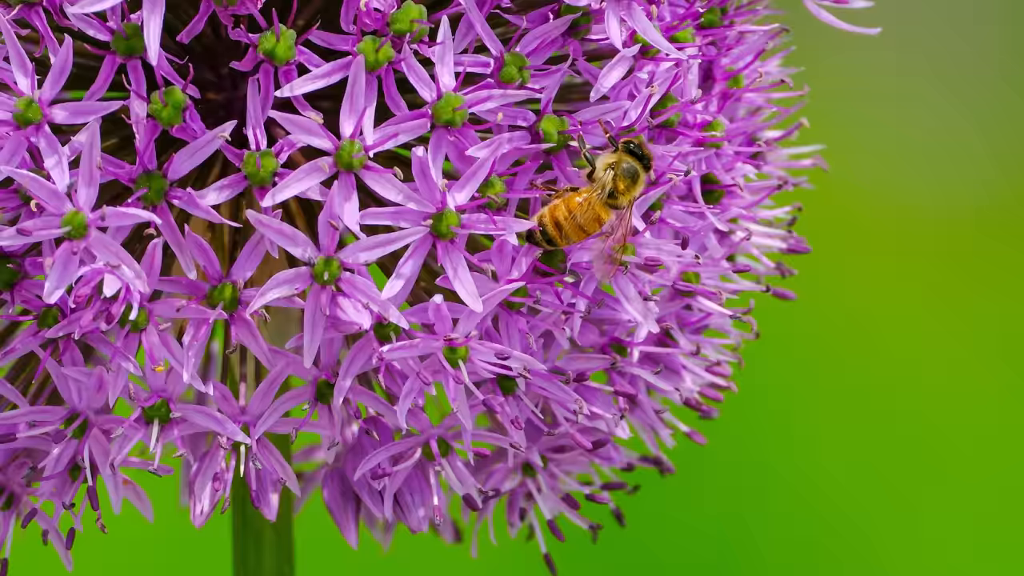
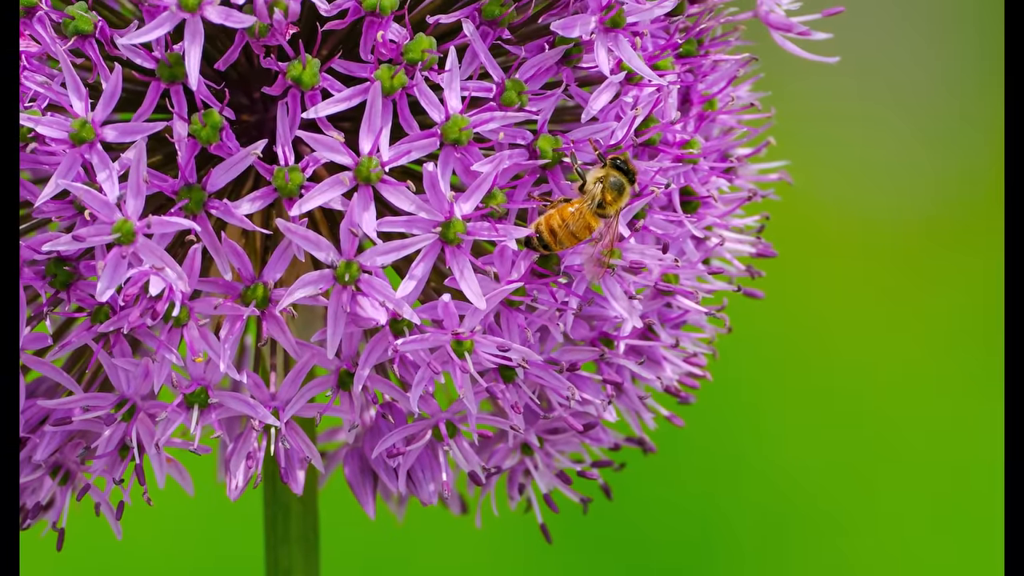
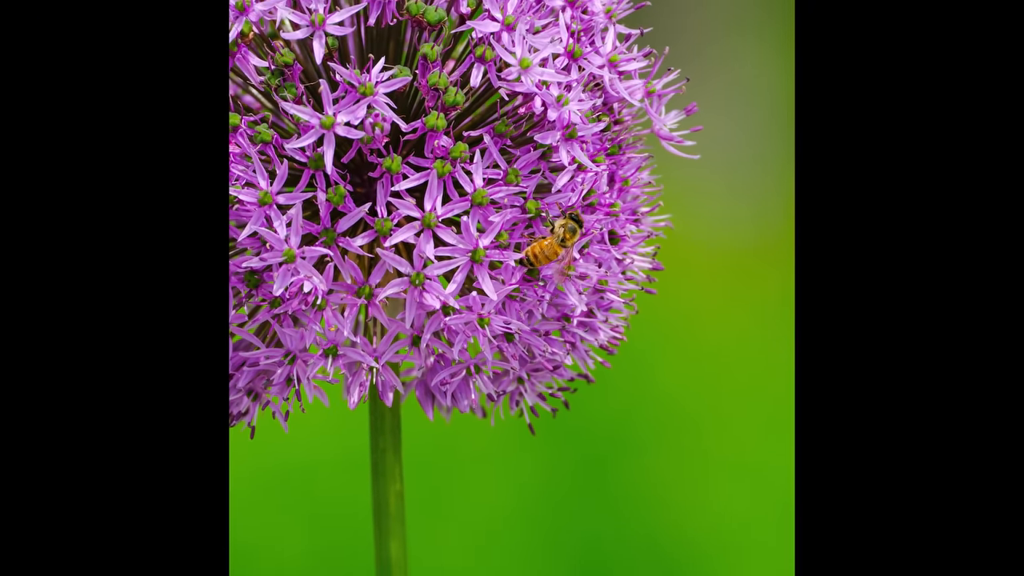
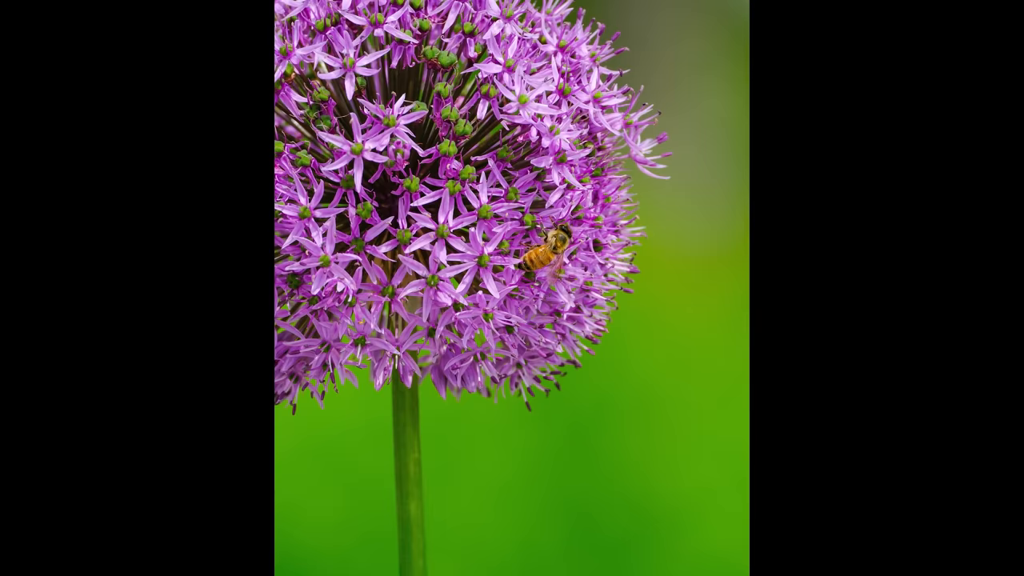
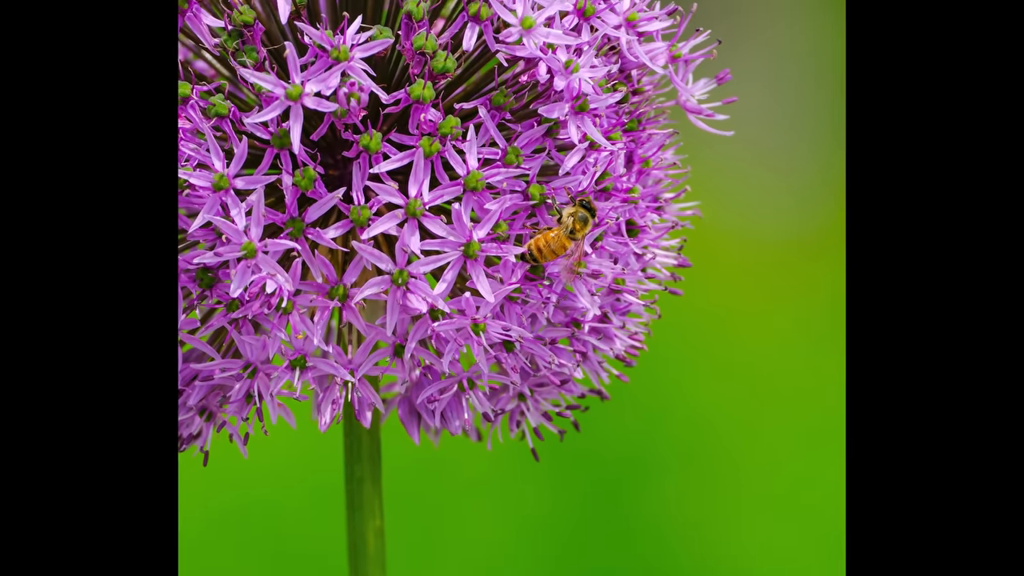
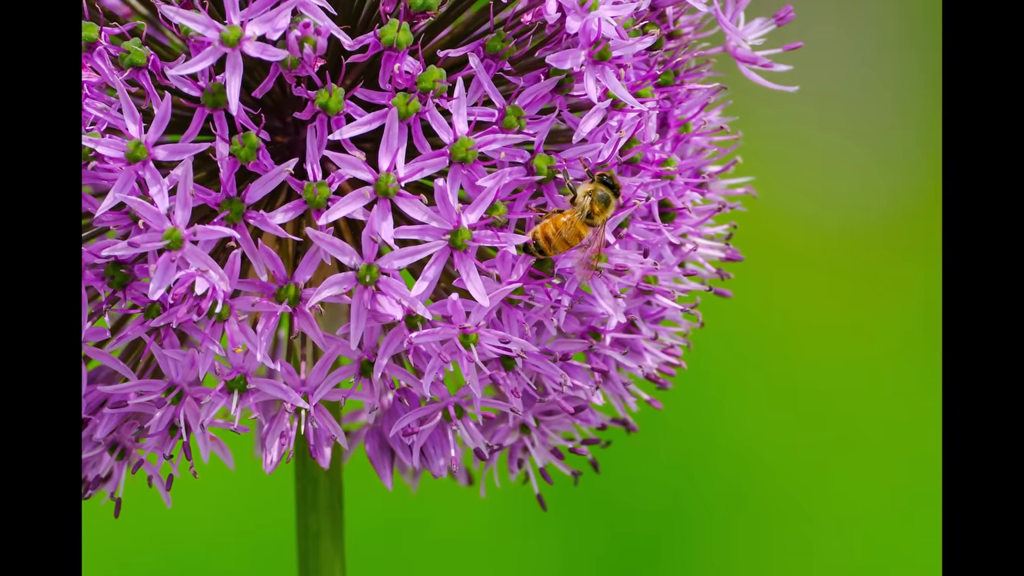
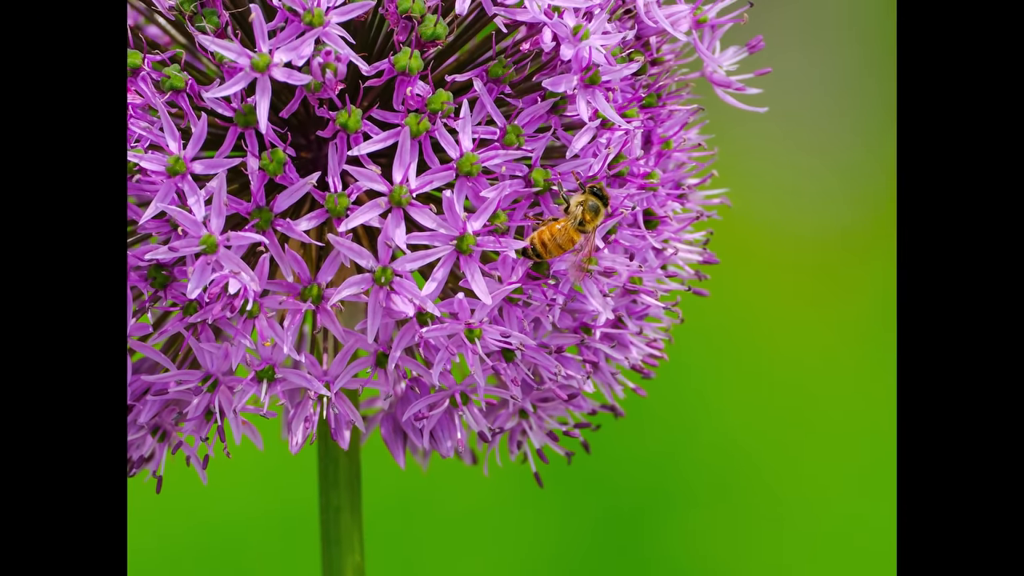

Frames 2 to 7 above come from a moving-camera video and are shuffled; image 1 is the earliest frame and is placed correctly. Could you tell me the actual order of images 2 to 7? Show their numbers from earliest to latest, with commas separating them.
2, 6, 7, 5, 3, 4
